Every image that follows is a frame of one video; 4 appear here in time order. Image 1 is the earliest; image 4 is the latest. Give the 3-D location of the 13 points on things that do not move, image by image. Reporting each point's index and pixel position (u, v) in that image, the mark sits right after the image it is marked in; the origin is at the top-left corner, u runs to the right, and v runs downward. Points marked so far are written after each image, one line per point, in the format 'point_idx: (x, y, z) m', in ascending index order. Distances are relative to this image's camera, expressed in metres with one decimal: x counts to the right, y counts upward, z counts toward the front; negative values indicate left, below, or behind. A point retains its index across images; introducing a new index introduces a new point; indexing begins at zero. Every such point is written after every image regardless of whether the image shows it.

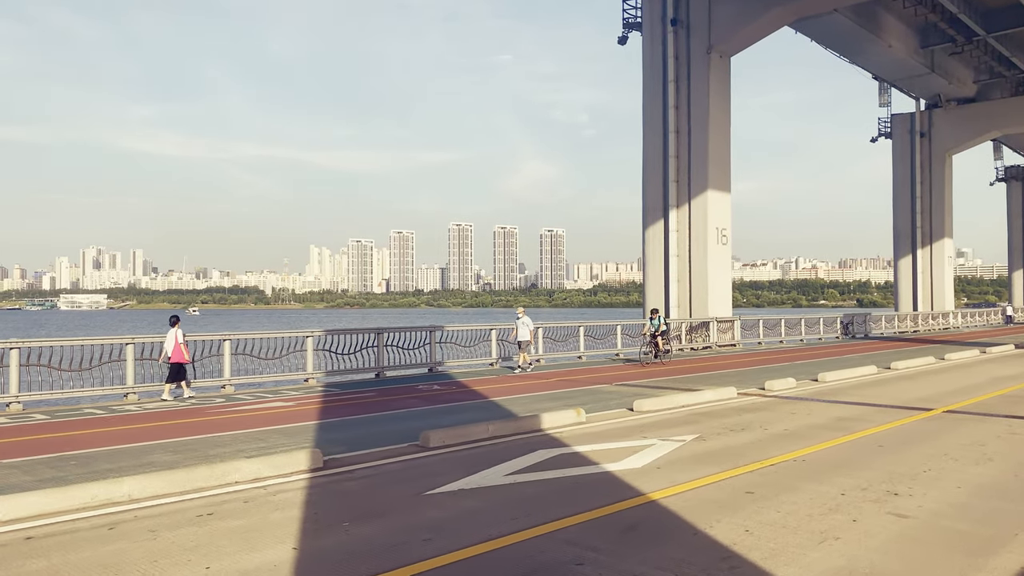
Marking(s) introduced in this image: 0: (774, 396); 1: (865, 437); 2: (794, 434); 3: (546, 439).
0: (+5.2, -2.2, +16.3) m
1: (+4.9, -2.1, +11.4) m
2: (+4.1, -2.1, +11.7) m
3: (+0.5, -2.1, +11.1) m
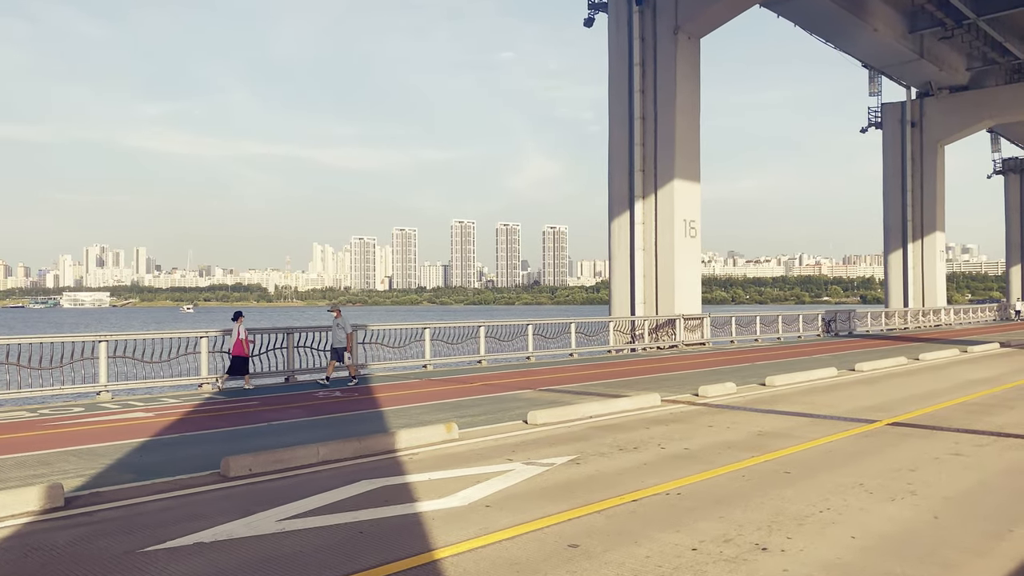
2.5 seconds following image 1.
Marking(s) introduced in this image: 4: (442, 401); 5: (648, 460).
0: (+3.4, -2.1, +14.4) m
1: (+3.0, -2.0, +9.5) m
2: (+2.2, -2.0, +9.8) m
3: (-1.4, -2.0, +9.2) m
4: (-1.3, -2.1, +15.2) m
5: (+1.6, -2.0, +9.5) m
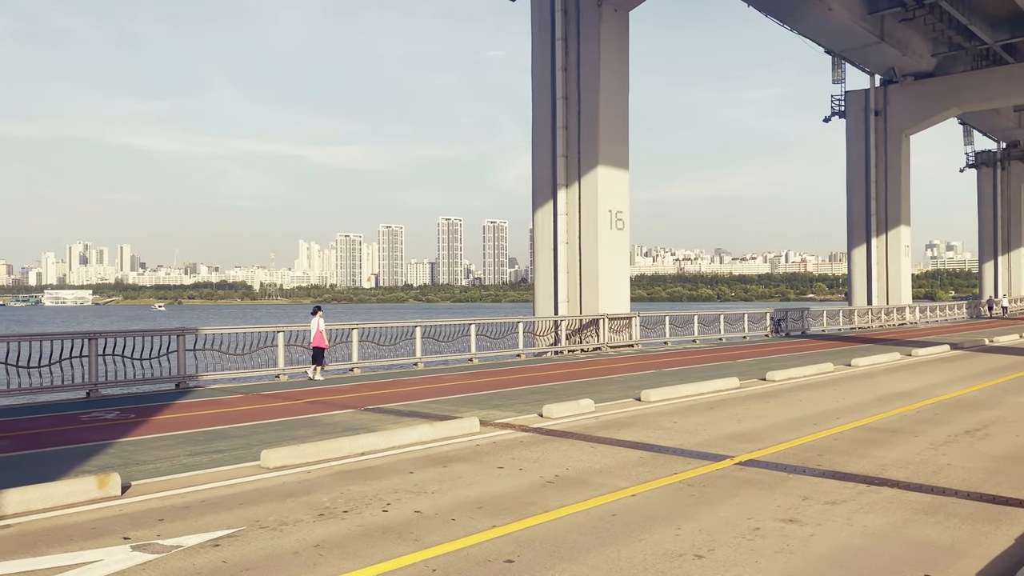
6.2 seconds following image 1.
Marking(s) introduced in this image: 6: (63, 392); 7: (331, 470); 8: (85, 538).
0: (+0.3, -2.0, +11.4) m
1: (0.0, -1.9, +6.5) m
2: (-0.8, -2.0, +6.8) m
3: (-4.4, -2.0, +6.2) m
4: (-4.4, -2.1, +12.2) m
5: (-1.4, -2.0, +6.5) m
6: (-8.5, -2.0, +15.5) m
7: (-1.9, -2.0, +8.8) m
8: (-3.4, -2.0, +6.4) m
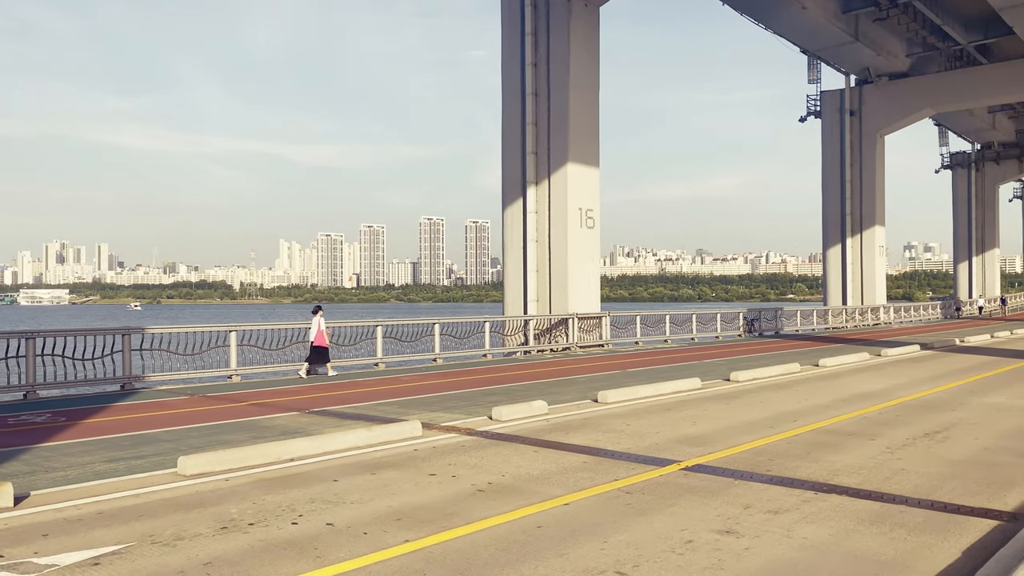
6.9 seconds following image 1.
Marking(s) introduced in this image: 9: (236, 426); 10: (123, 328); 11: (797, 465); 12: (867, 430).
0: (-0.4, -2.0, +10.9) m
1: (-0.6, -1.9, +6.0) m
2: (-1.5, -1.9, +6.3) m
3: (-5.0, -1.9, +5.6) m
4: (-5.1, -2.0, +11.6) m
5: (-2.0, -1.9, +6.0) m
6: (-9.4, -1.9, +14.8) m
7: (-2.6, -1.9, +8.2) m
8: (-4.0, -1.9, +5.9) m
9: (-4.0, -2.0, +11.6) m
10: (-8.2, -0.8, +17.2) m
11: (+3.2, -1.9, +9.0) m
12: (+4.8, -1.9, +11.1) m
